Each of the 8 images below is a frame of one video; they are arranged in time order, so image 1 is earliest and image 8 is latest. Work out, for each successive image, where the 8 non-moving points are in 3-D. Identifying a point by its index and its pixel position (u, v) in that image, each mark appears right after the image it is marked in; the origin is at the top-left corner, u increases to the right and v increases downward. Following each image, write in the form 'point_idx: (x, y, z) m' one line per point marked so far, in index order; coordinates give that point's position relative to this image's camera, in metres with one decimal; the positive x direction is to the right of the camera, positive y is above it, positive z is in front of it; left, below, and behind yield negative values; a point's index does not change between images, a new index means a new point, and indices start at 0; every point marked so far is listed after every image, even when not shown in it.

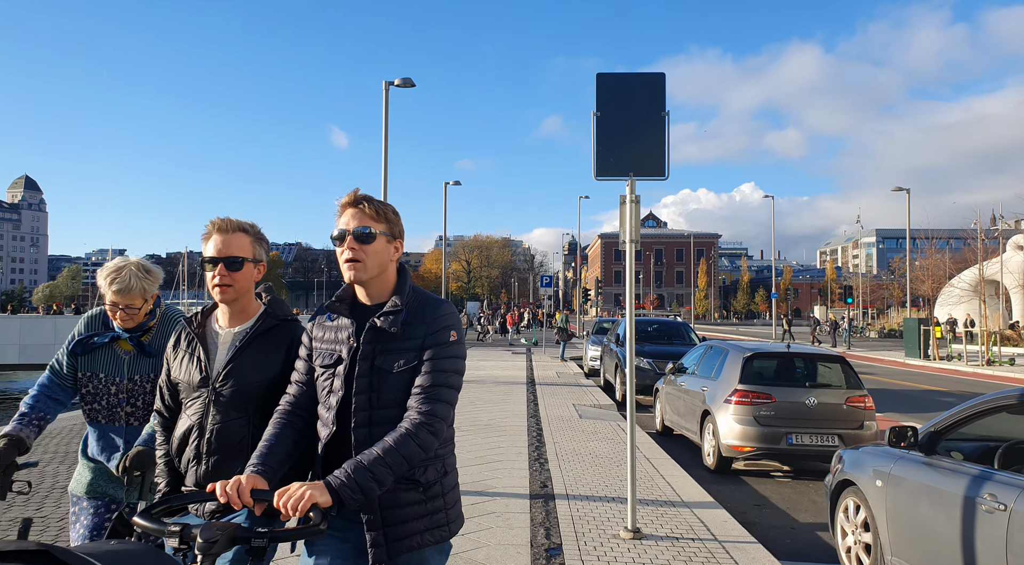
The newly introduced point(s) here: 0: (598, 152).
0: (+0.6, +1.0, +5.3) m
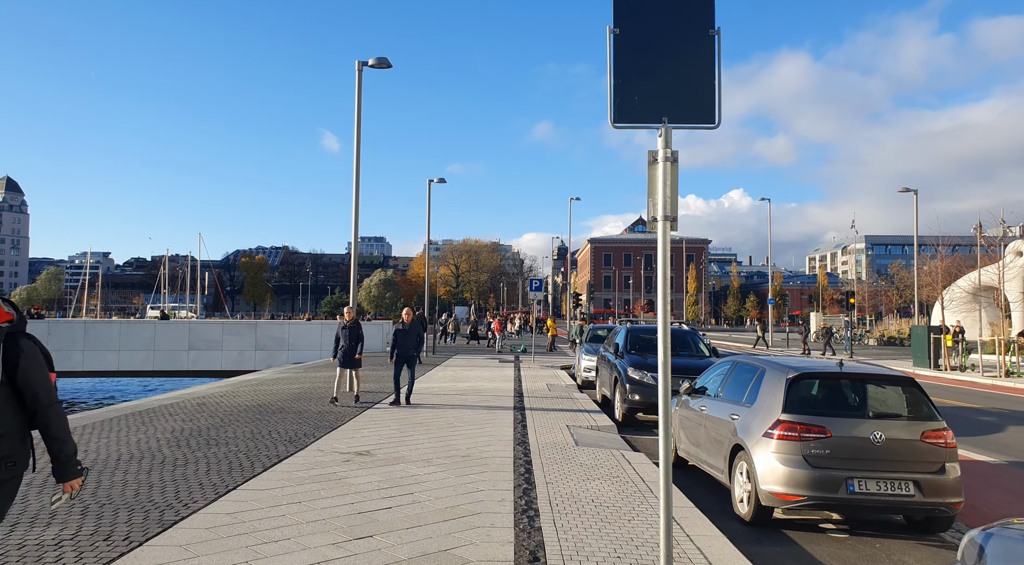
0: (+0.5, +1.0, +3.7) m
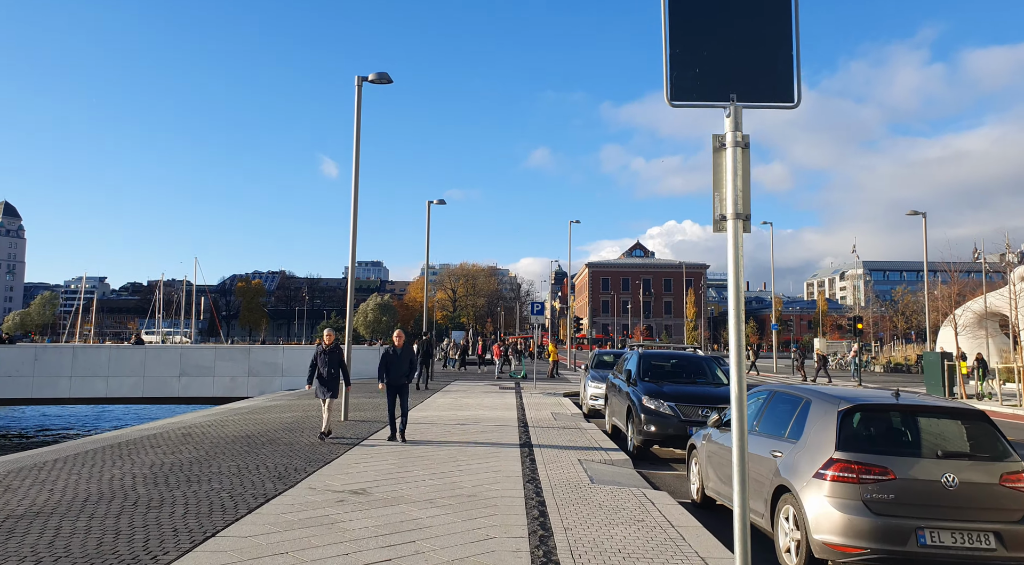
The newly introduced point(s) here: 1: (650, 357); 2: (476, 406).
0: (+0.7, +0.9, +3.0) m
1: (+2.4, -1.3, +12.9) m
2: (-1.0, -3.2, +18.9) m
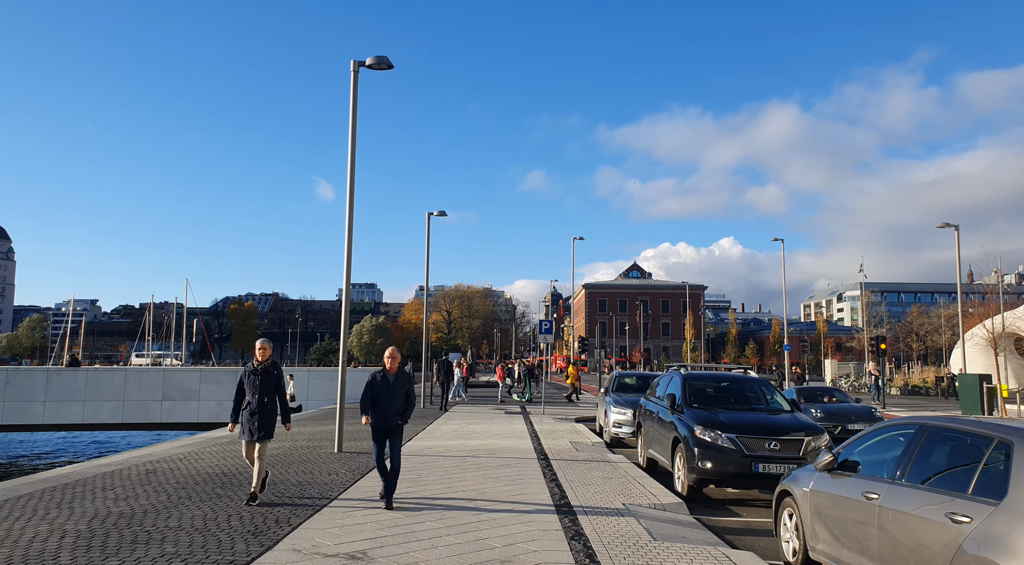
0: (+1.1, +1.1, +1.3) m
1: (+2.8, -1.5, +11.1) m
2: (-0.7, -3.6, +17.0) m
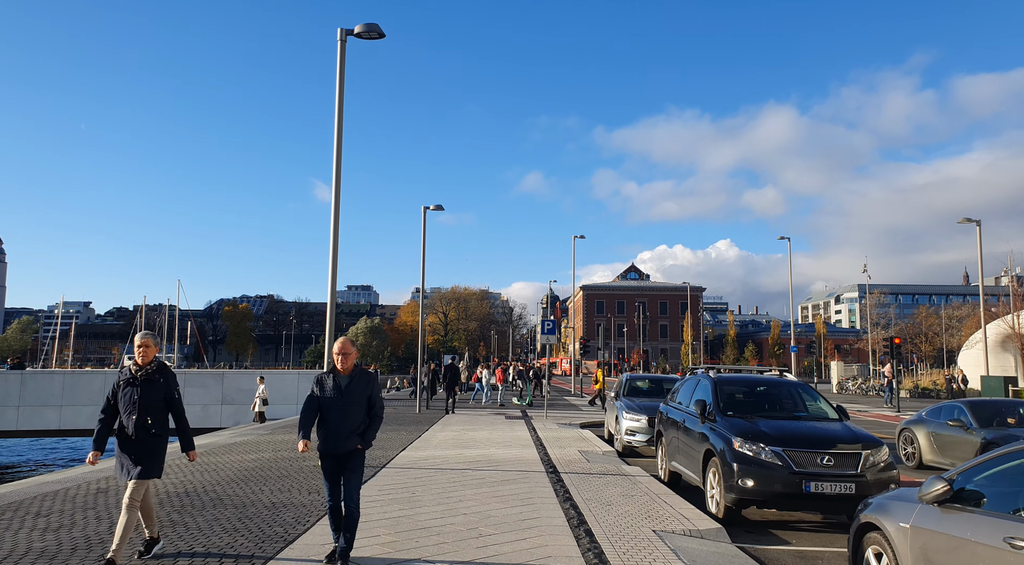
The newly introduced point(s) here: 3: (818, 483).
0: (+1.2, +1.2, 0.0) m
1: (+2.9, -1.4, +9.8) m
2: (-0.6, -3.5, +15.7) m
3: (+3.2, -2.1, +7.5) m
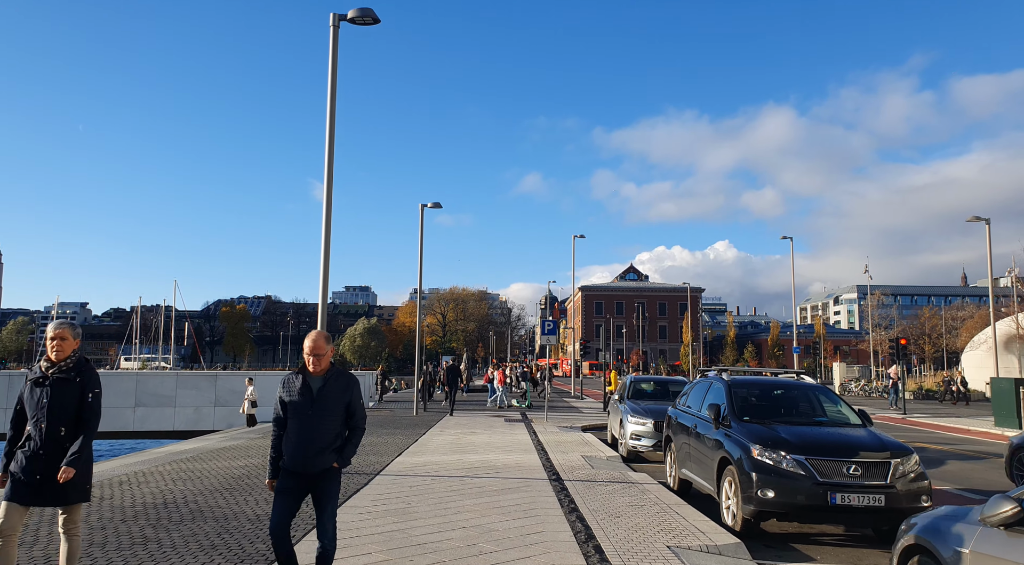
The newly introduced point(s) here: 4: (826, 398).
0: (+1.3, +1.3, -0.6) m
1: (+2.9, -1.3, +9.2) m
2: (-0.6, -3.4, +15.1) m
3: (+3.2, -2.0, +7.0) m
4: (+4.0, -1.5, +9.1) m
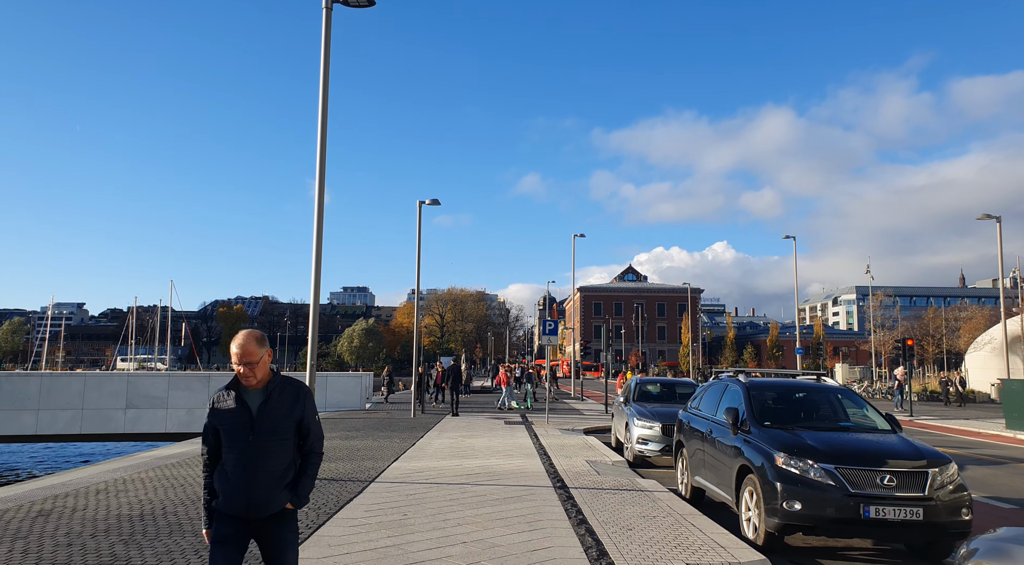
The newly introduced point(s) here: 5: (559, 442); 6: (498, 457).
0: (+1.3, +1.3, -1.2) m
1: (+2.9, -1.3, +8.7) m
2: (-0.6, -3.4, +14.6) m
3: (+3.3, -2.0, +6.4) m
4: (+4.0, -1.4, +8.6) m
5: (+1.1, -3.6, +16.3) m
6: (-0.3, -3.3, +13.5) m
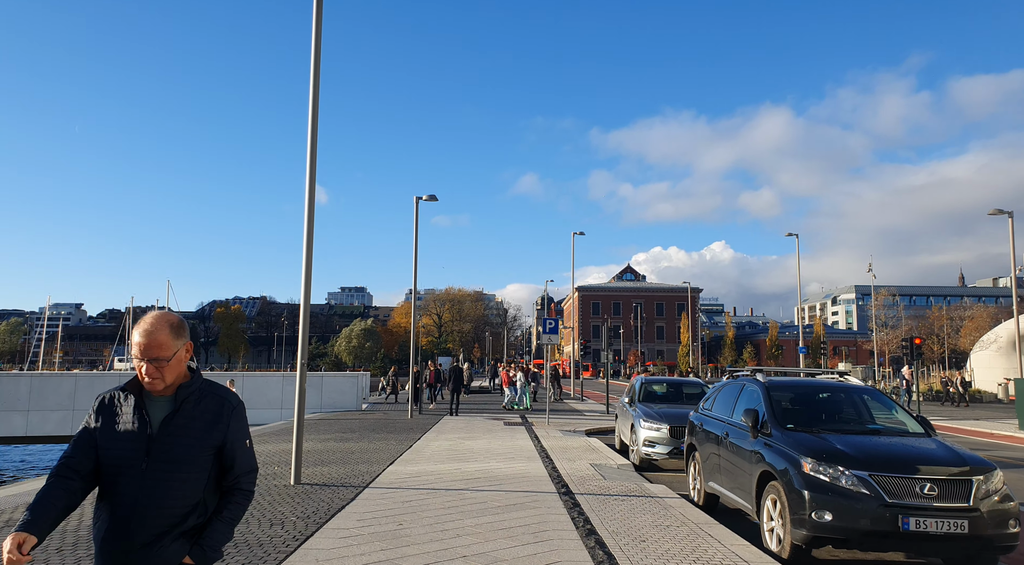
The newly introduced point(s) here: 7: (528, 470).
0: (+1.4, +1.4, -1.7) m
1: (+2.9, -1.2, +8.1) m
2: (-0.6, -3.3, +14.0) m
3: (+3.3, -1.9, +5.9) m
4: (+4.0, -1.3, +8.0) m
5: (+1.1, -3.5, +15.7) m
6: (-0.3, -3.2, +13.0) m
7: (+0.3, -3.1, +11.8) m
